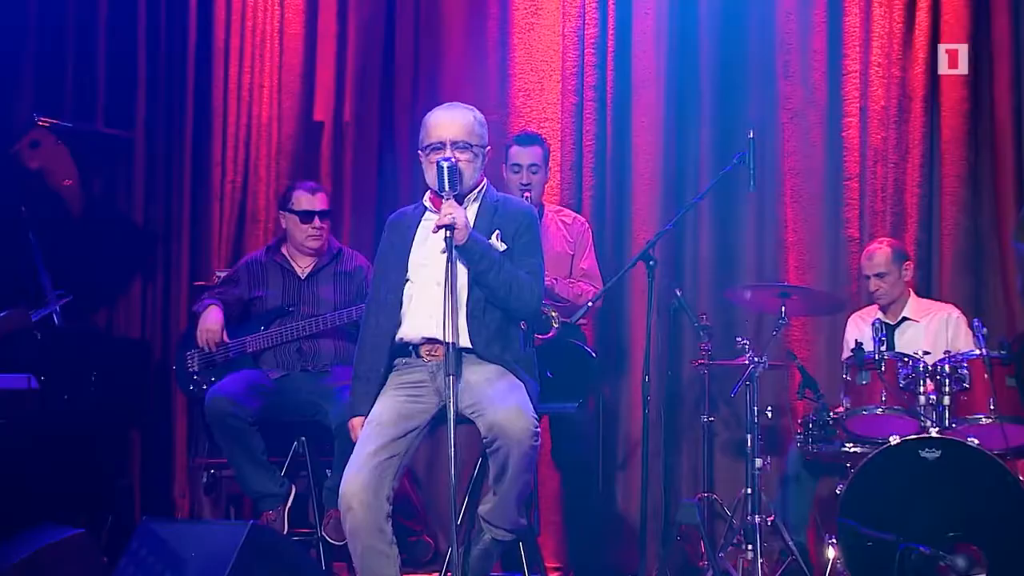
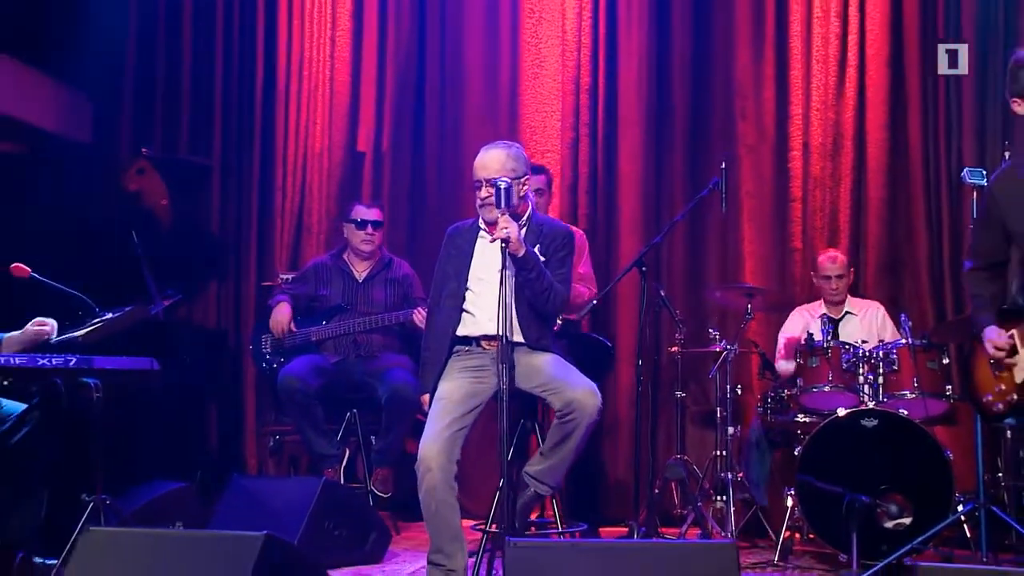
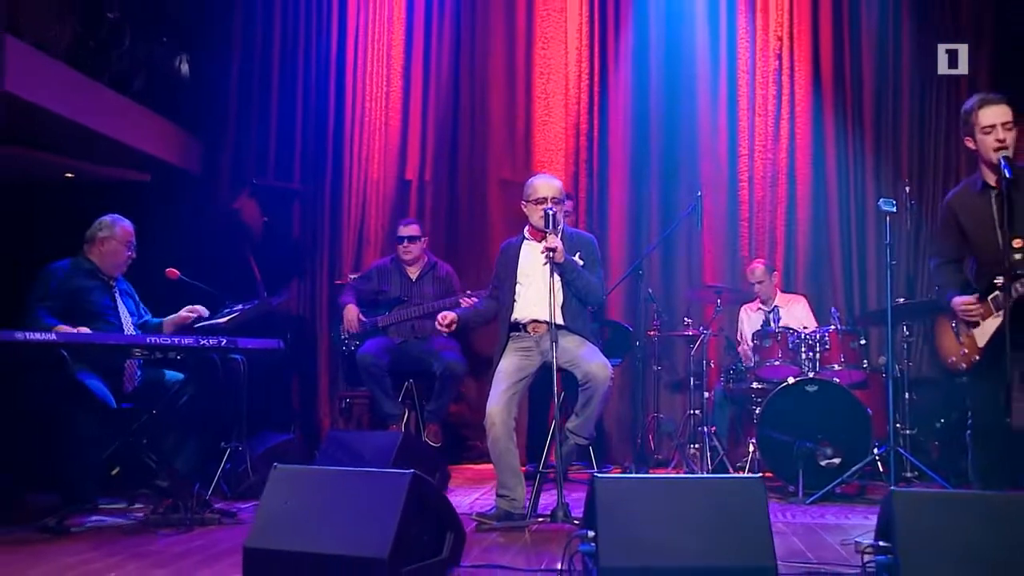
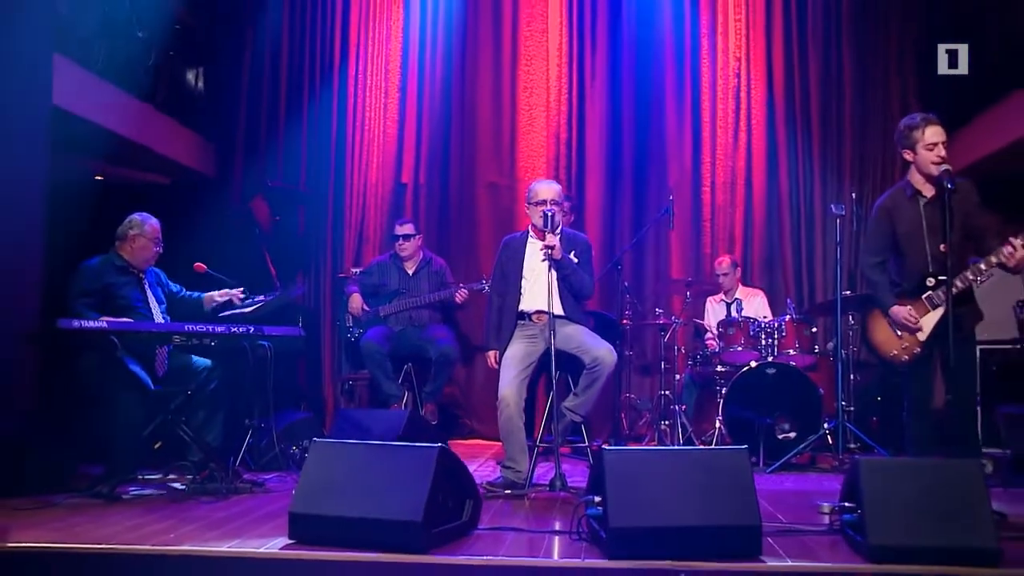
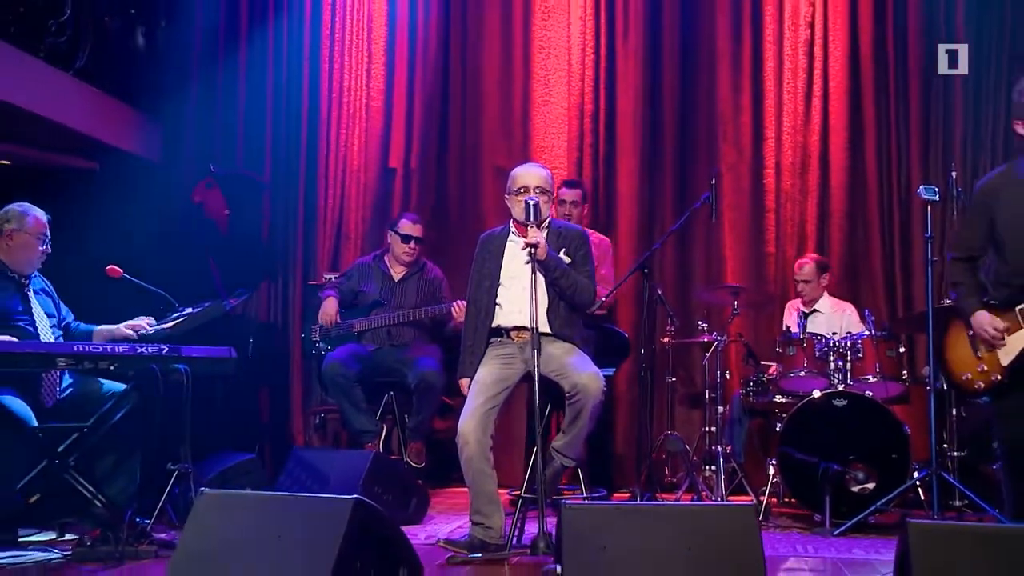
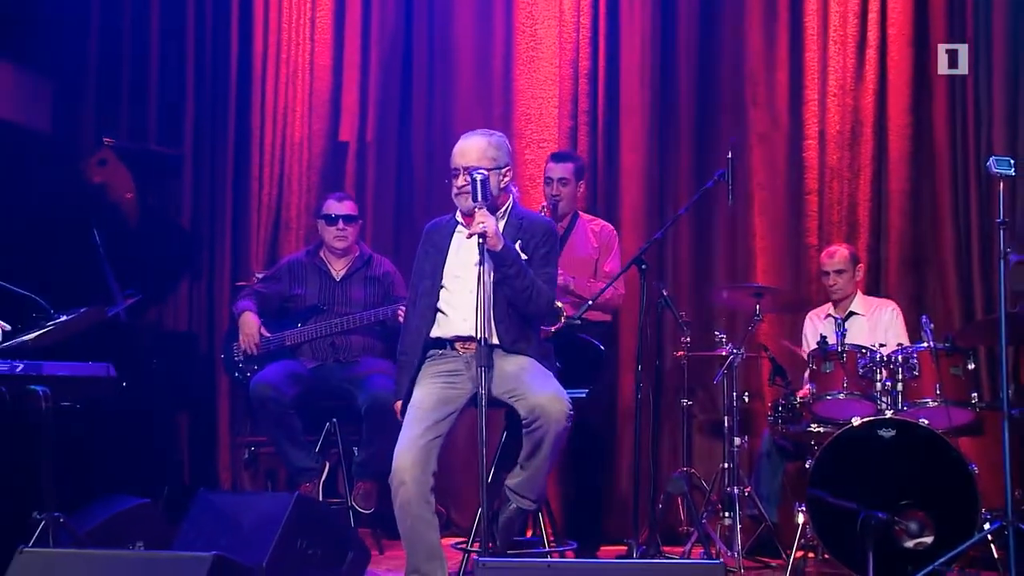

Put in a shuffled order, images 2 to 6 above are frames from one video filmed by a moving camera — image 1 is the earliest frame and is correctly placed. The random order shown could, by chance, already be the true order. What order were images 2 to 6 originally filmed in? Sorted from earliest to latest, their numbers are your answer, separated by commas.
6, 2, 5, 3, 4
